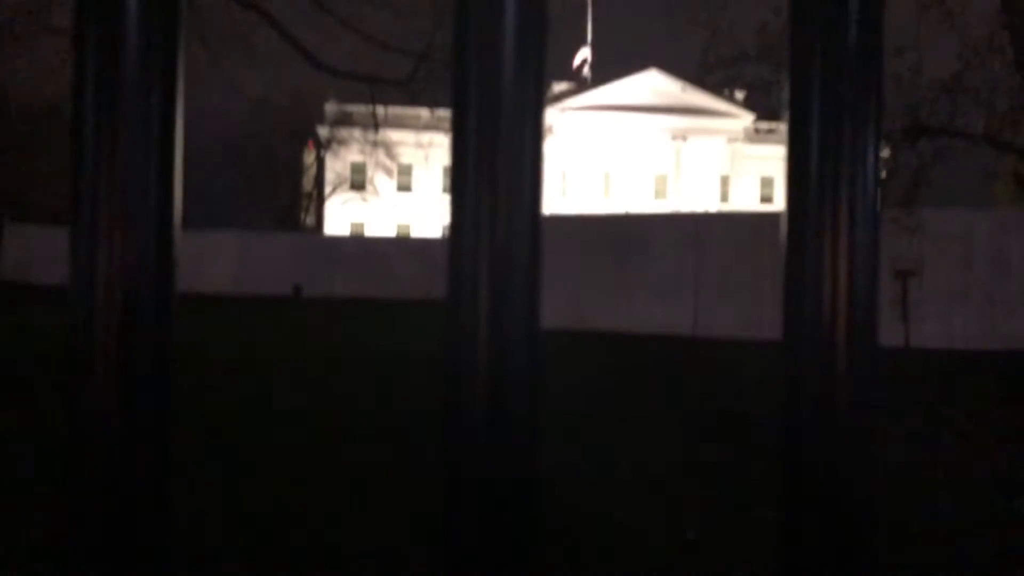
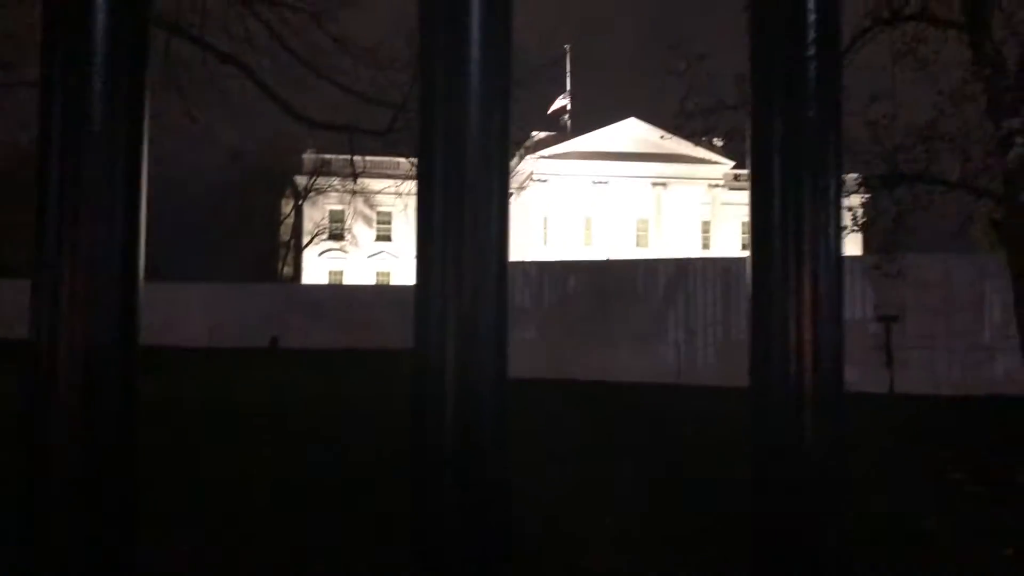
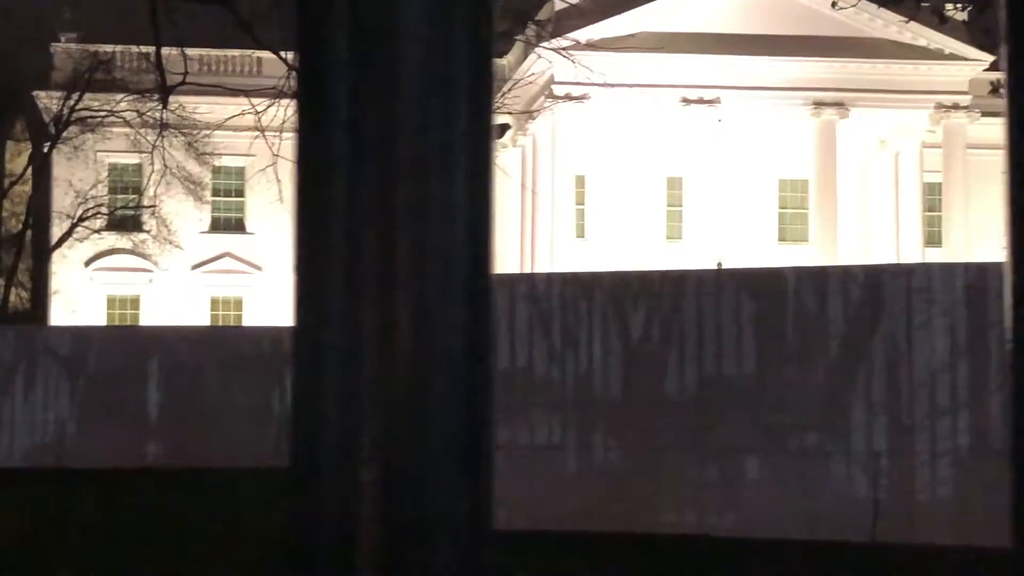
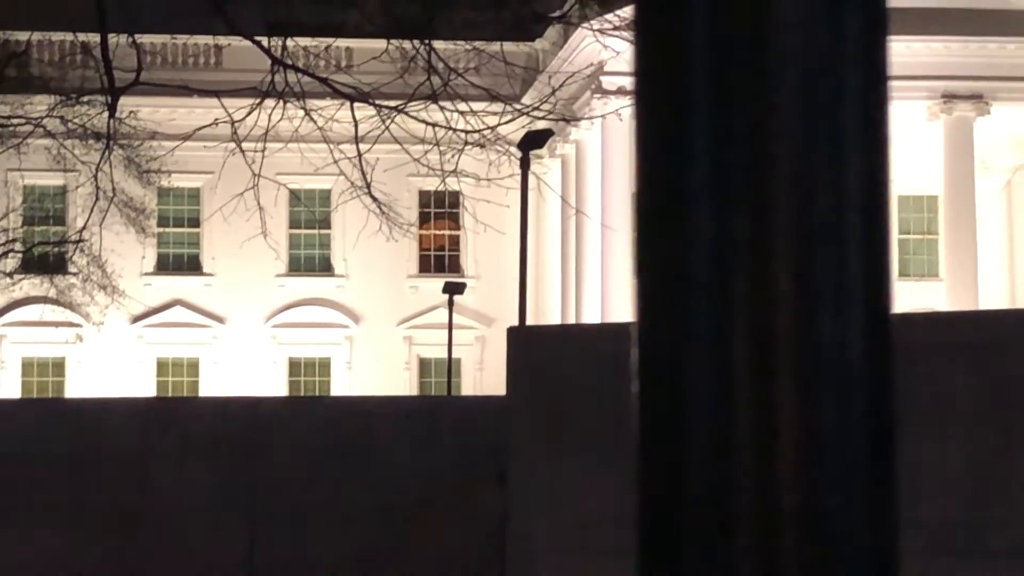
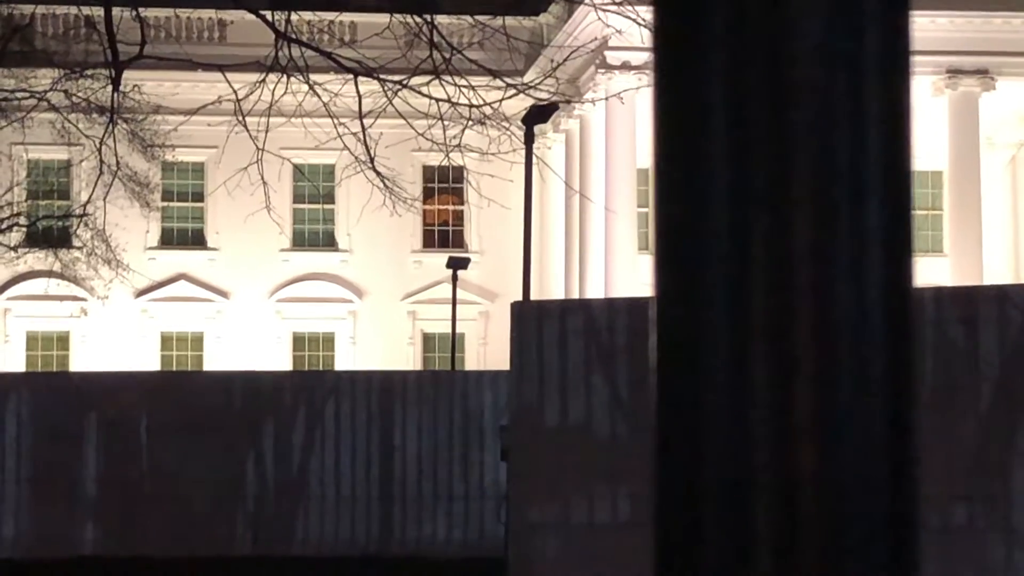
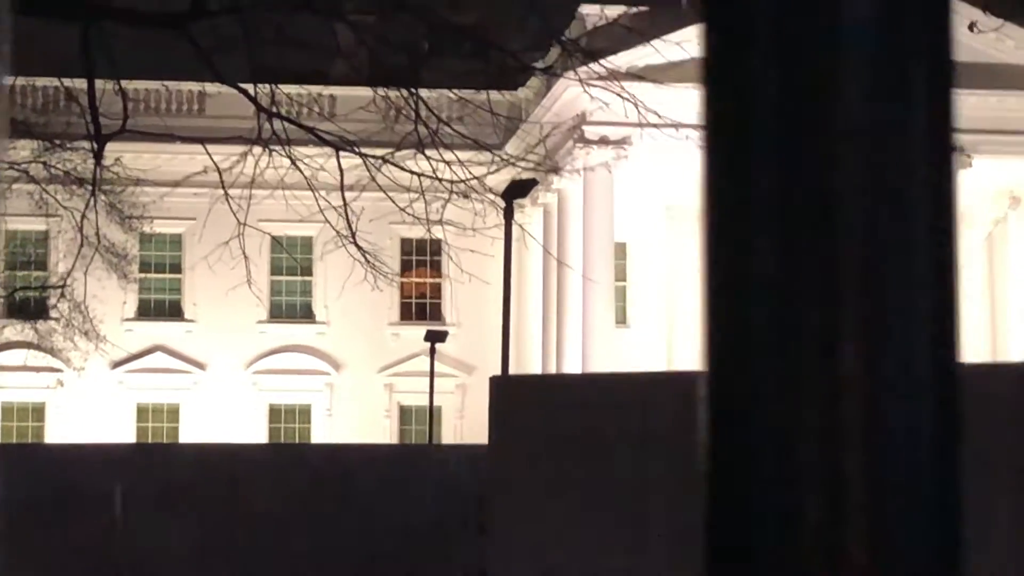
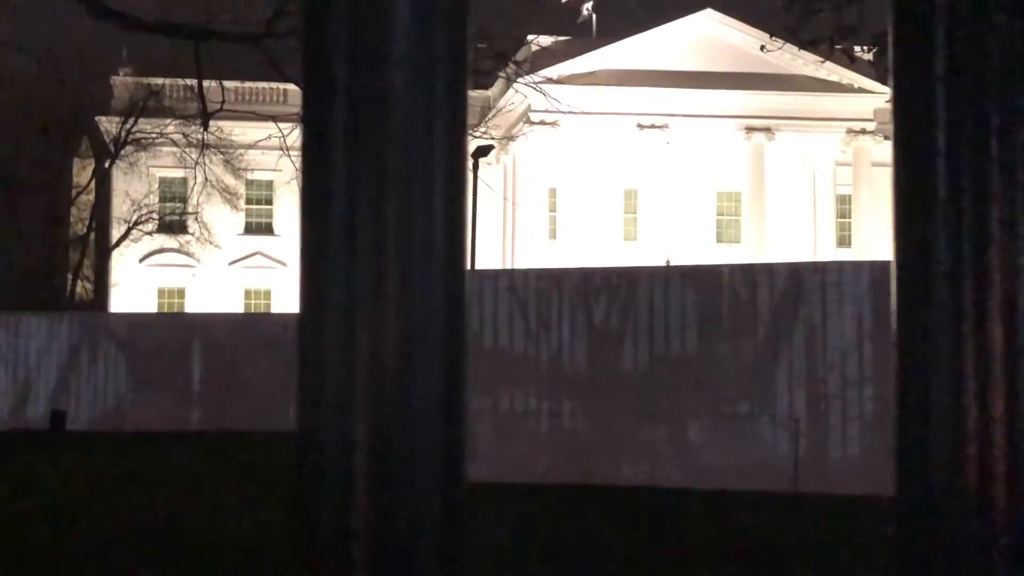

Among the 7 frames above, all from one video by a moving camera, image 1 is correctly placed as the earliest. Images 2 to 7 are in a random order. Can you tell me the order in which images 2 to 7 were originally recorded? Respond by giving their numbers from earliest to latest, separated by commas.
2, 7, 3, 5, 4, 6
